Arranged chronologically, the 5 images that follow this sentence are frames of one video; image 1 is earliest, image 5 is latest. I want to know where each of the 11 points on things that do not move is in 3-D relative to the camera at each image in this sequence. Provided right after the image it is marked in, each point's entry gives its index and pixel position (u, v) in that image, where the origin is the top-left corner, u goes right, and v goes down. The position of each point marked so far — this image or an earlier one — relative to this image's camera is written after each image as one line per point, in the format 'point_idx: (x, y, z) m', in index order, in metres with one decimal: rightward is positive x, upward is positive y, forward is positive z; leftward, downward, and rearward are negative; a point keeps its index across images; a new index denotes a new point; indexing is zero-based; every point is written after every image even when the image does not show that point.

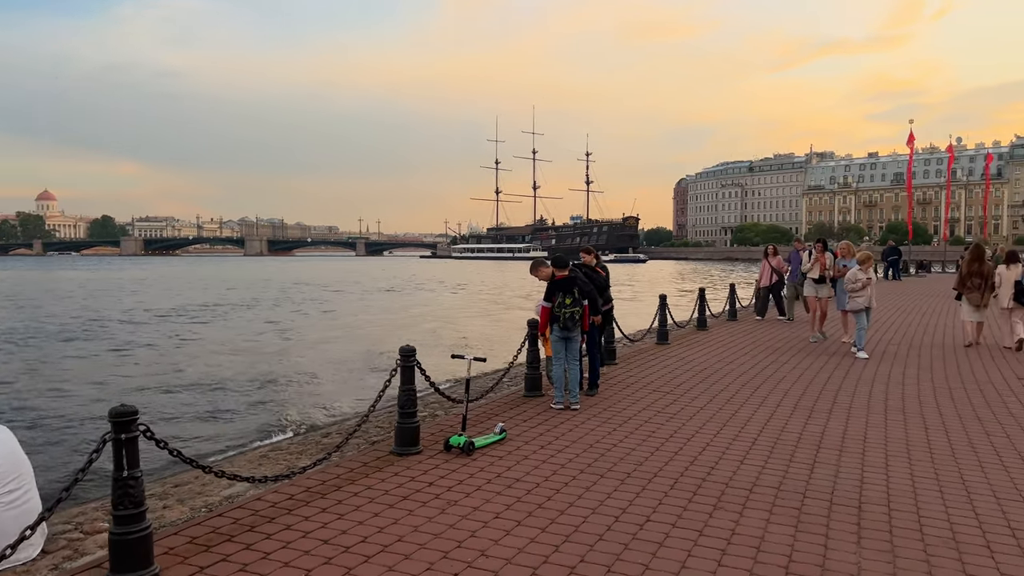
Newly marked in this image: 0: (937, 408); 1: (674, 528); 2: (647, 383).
0: (+4.3, -1.2, +7.8) m
1: (+1.0, -1.5, +4.8) m
2: (+1.6, -1.2, +9.5) m
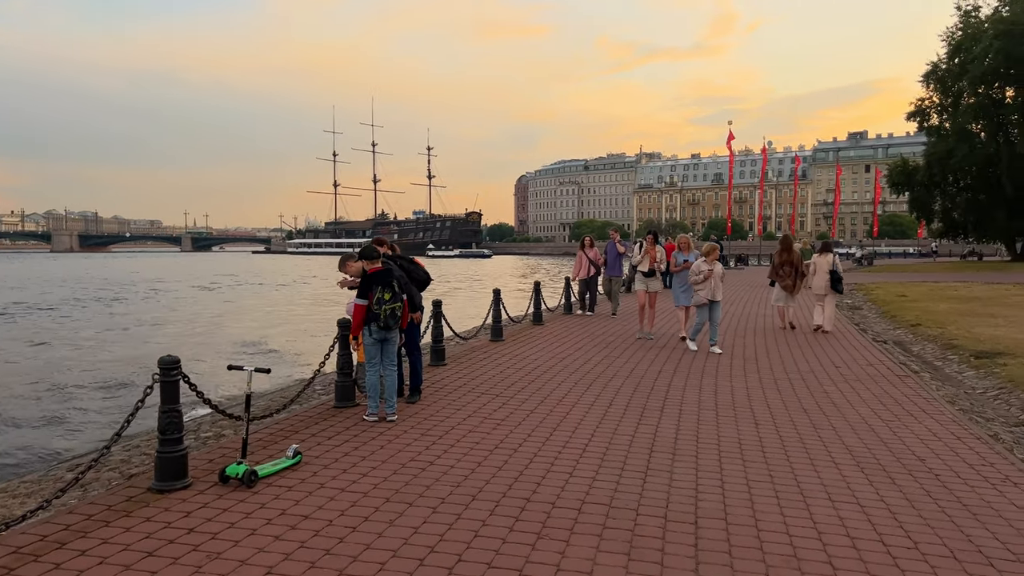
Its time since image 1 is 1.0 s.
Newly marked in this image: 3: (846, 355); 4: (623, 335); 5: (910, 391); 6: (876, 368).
0: (+2.5, -1.1, +7.7) m
1: (-0.1, -1.4, +4.1) m
2: (-0.4, -1.1, +8.9) m
3: (+4.8, -1.0, +11.1) m
4: (+1.9, -0.8, +13.6) m
5: (+4.2, -1.1, +8.1) m
6: (+4.6, -1.0, +9.8) m
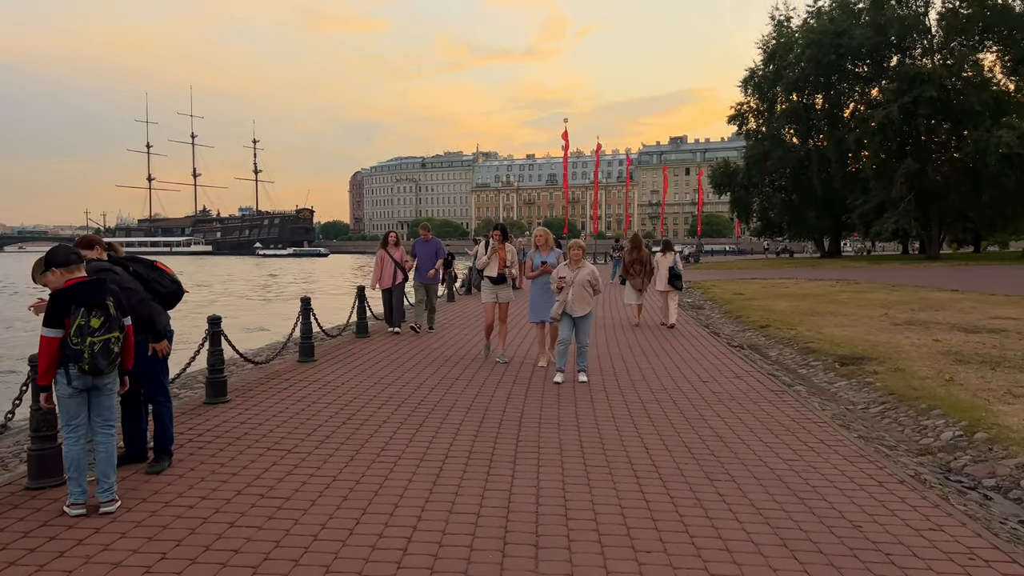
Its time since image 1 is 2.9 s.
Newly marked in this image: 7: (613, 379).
0: (+1.0, -1.2, +6.2) m
1: (-0.8, -1.5, +2.2) m
2: (-2.1, -1.2, +6.7) m
3: (+2.5, -1.0, +10.0) m
4: (-0.8, -0.9, +11.9) m
5: (+2.5, -1.1, +7.0) m
6: (+2.6, -1.0, +8.7) m
7: (+1.2, -1.1, +9.1) m
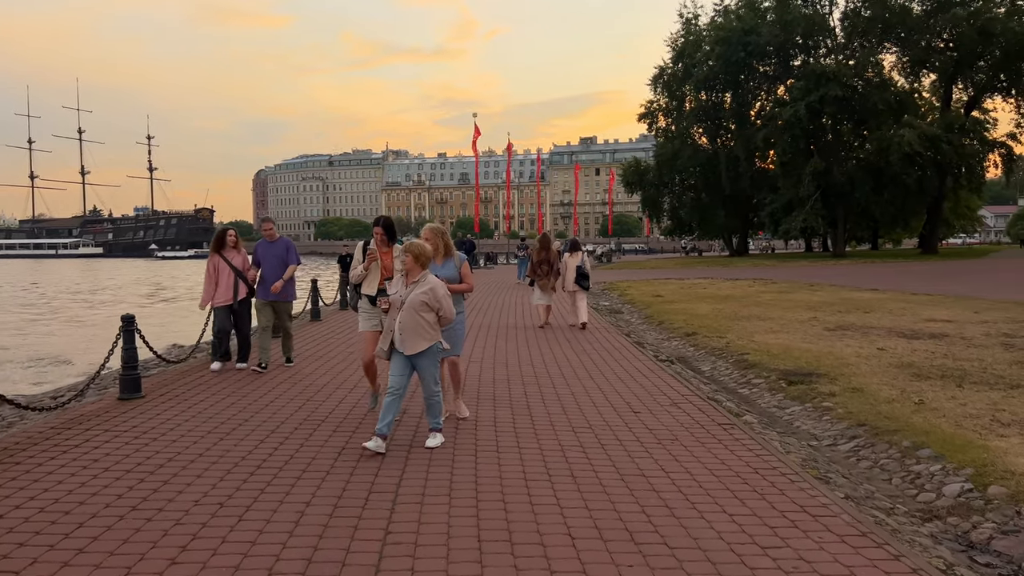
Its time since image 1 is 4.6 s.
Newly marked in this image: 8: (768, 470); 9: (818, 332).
0: (+0.3, -1.3, +4.6) m
1: (-1.1, -1.6, +0.3) m
2: (-2.9, -1.3, +4.7) m
3: (+1.4, -1.1, +8.5) m
4: (-2.1, -1.0, +10.0) m
5: (+1.7, -1.2, +5.5) m
6: (+1.6, -1.1, +7.2) m
7: (+0.1, -1.1, +7.4) m
8: (+1.7, -1.2, +5.2) m
9: (+4.8, -0.7, +12.2) m
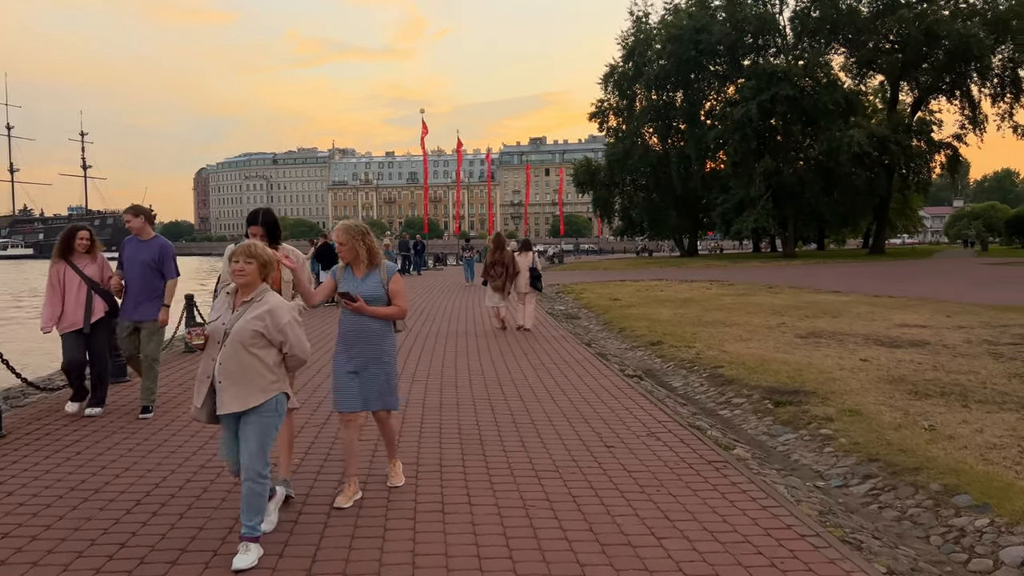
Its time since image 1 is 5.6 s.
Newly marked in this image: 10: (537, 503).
0: (0.0, -1.4, +3.5) m
1: (-1.0, -1.7, -0.9) m
2: (-3.1, -1.4, +3.4) m
3: (+0.9, -1.1, +7.5) m
4: (-2.7, -1.1, +8.7) m
5: (+1.4, -1.3, +4.5) m
6: (+1.2, -1.2, +6.2) m
7: (-0.3, -1.2, +6.3) m
8: (+1.4, -1.3, +4.2) m
9: (+4.1, -0.8, +11.4) m
10: (+0.1, -1.3, +5.0) m
